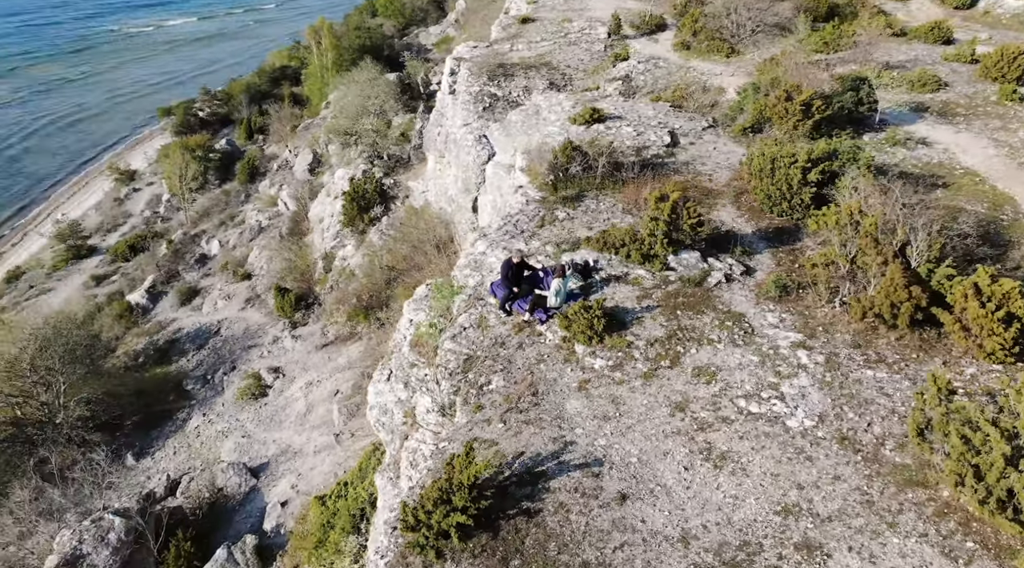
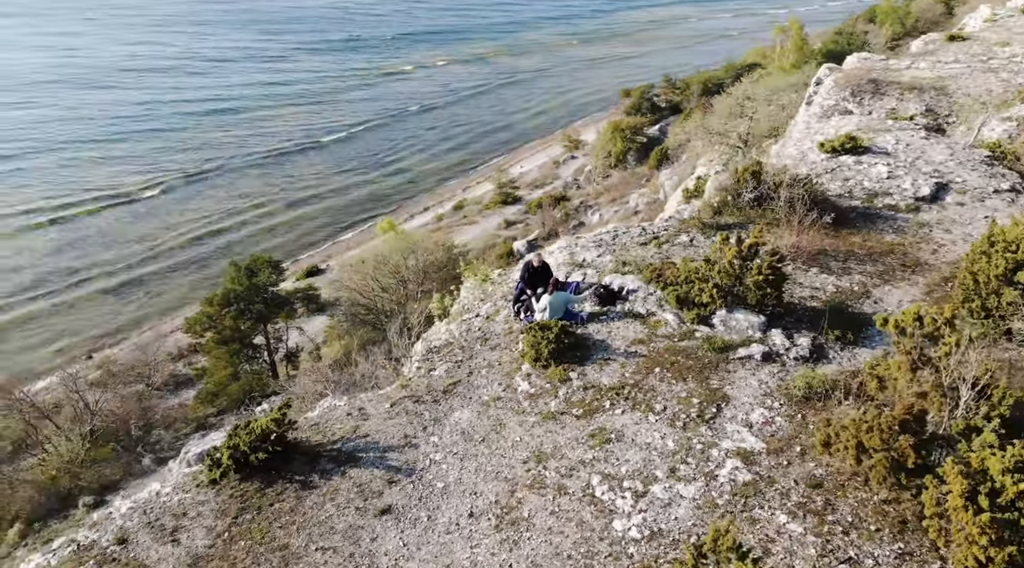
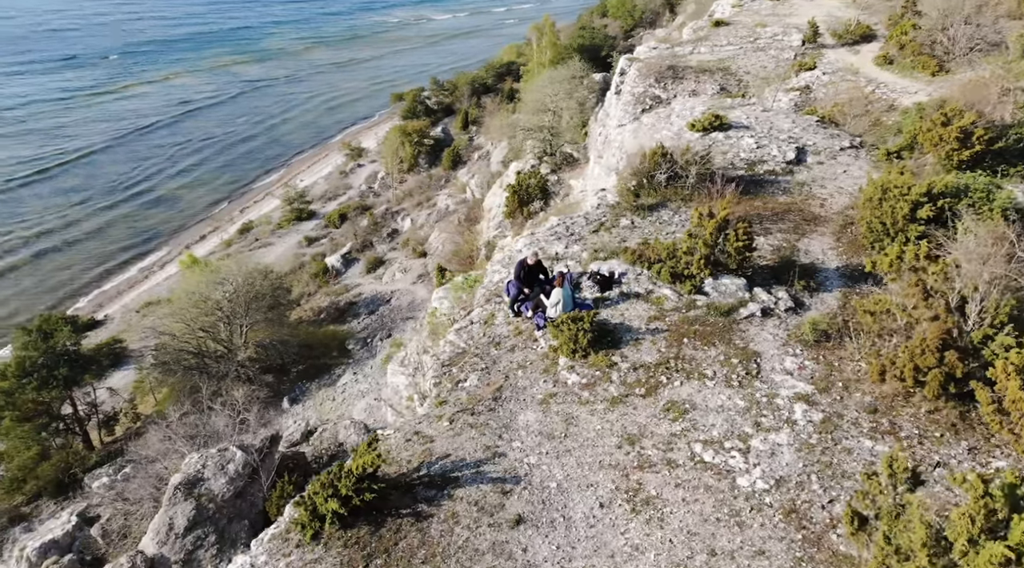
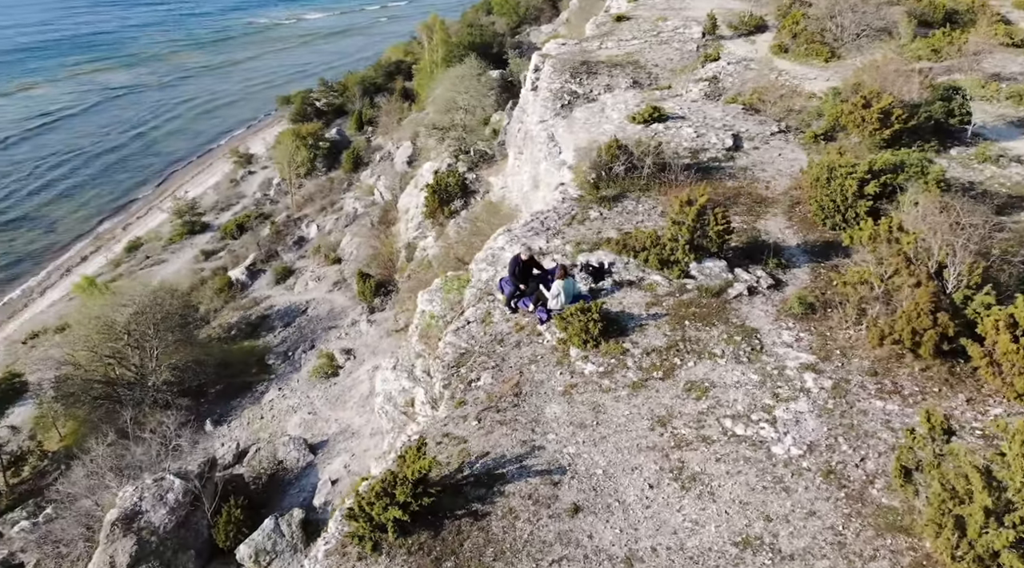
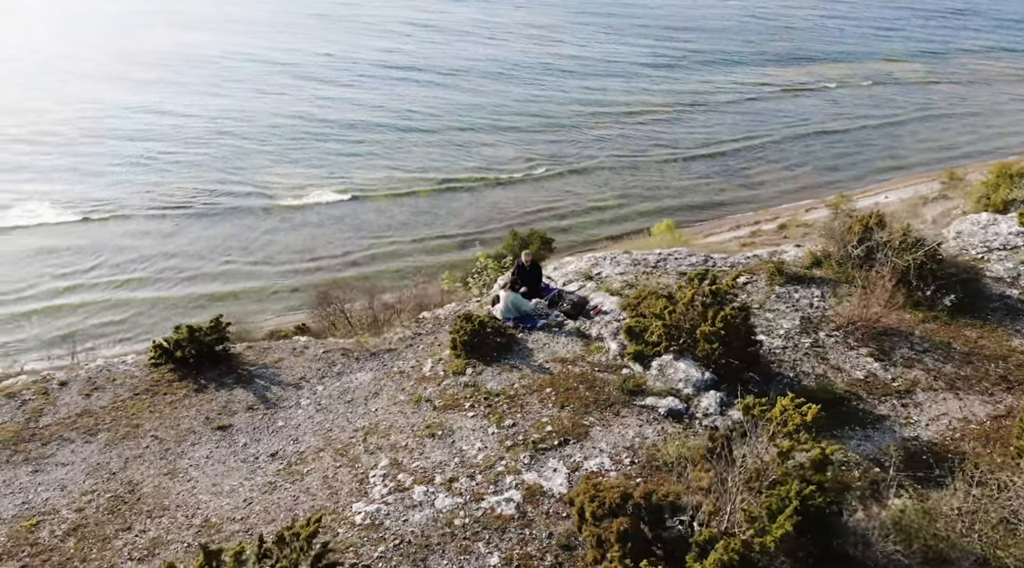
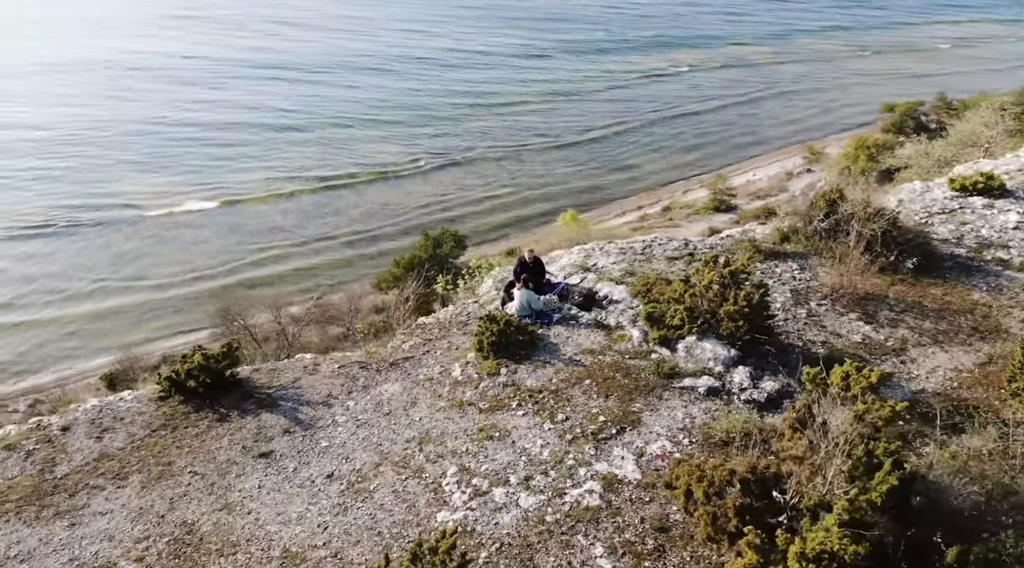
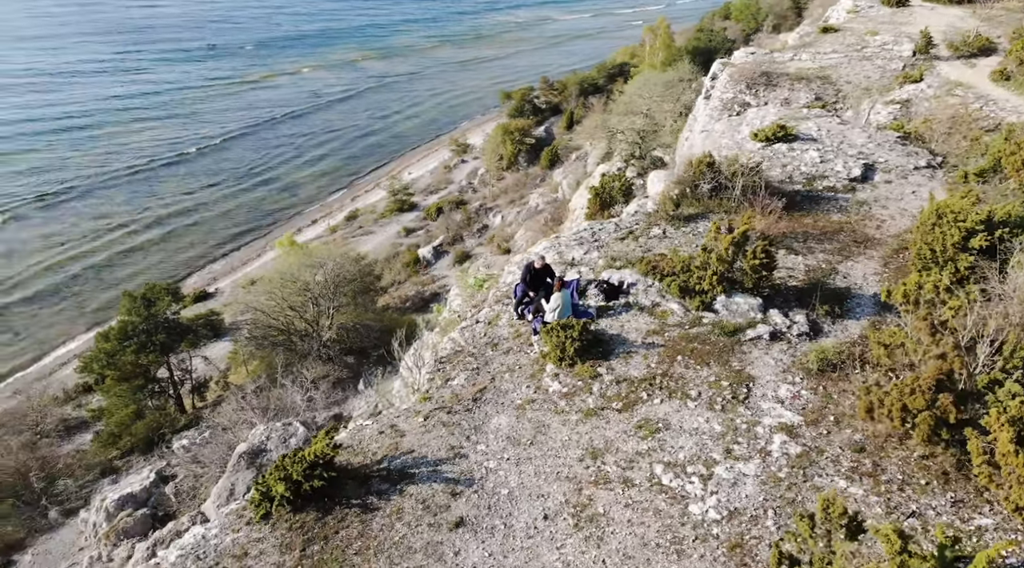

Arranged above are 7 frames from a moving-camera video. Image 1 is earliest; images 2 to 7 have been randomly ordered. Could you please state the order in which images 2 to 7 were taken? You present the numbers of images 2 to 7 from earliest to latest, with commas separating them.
4, 3, 7, 2, 6, 5
